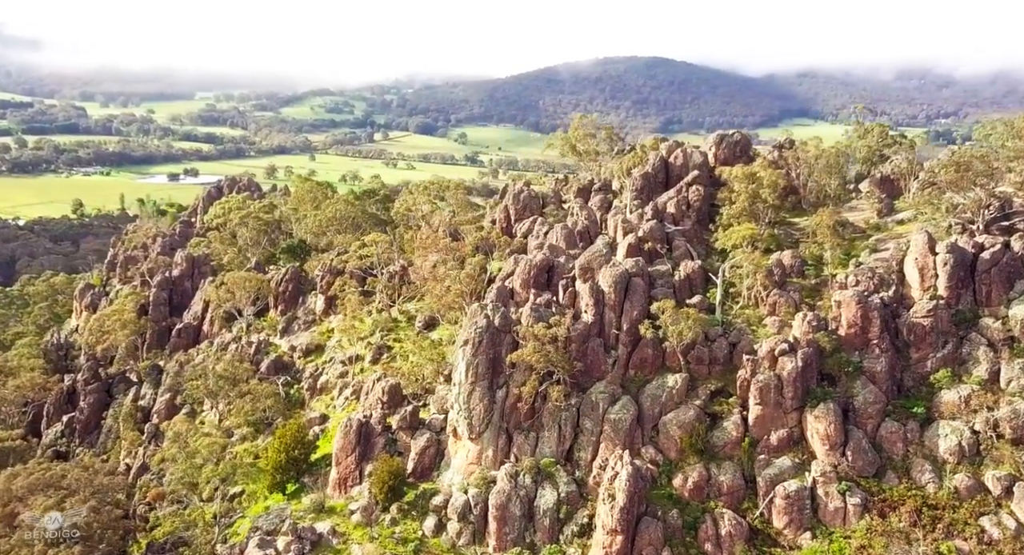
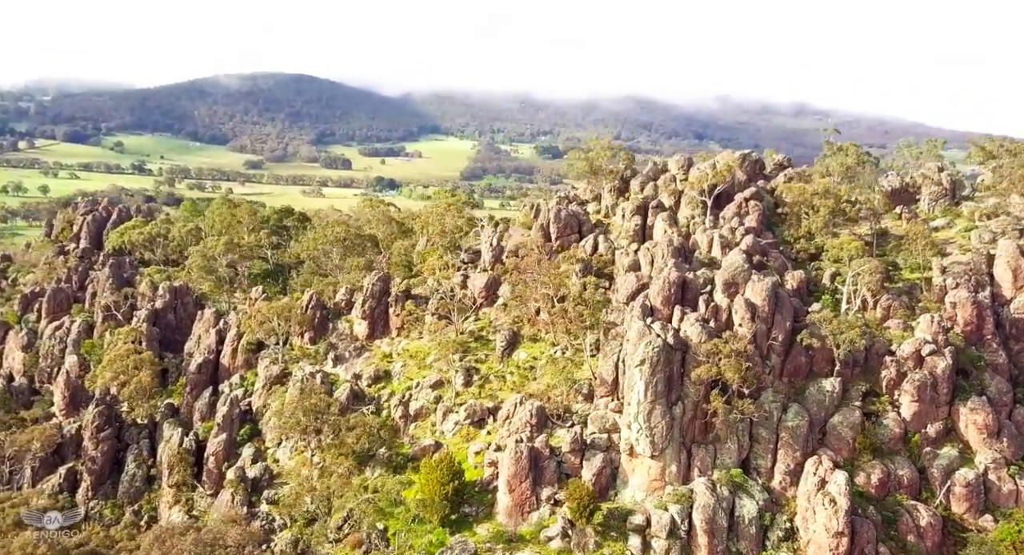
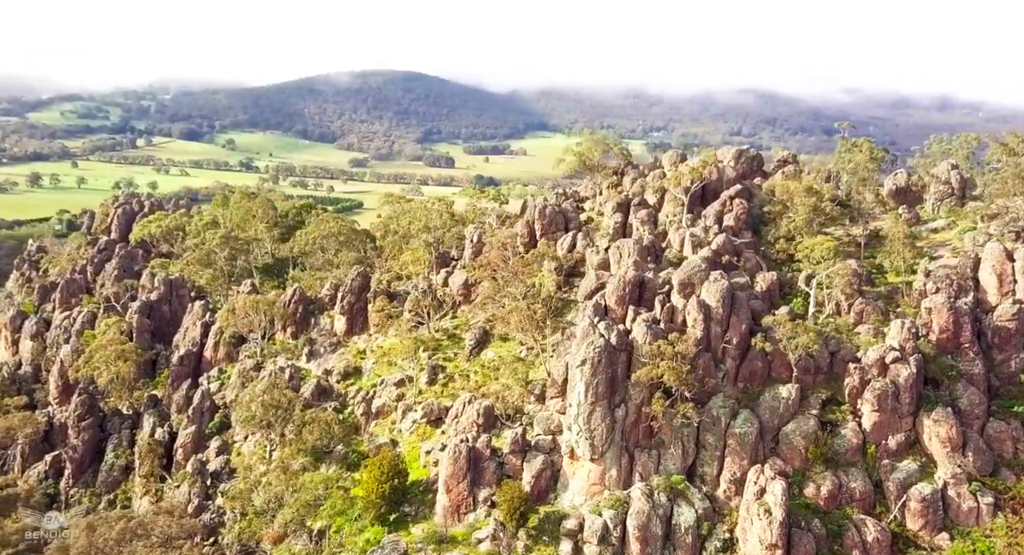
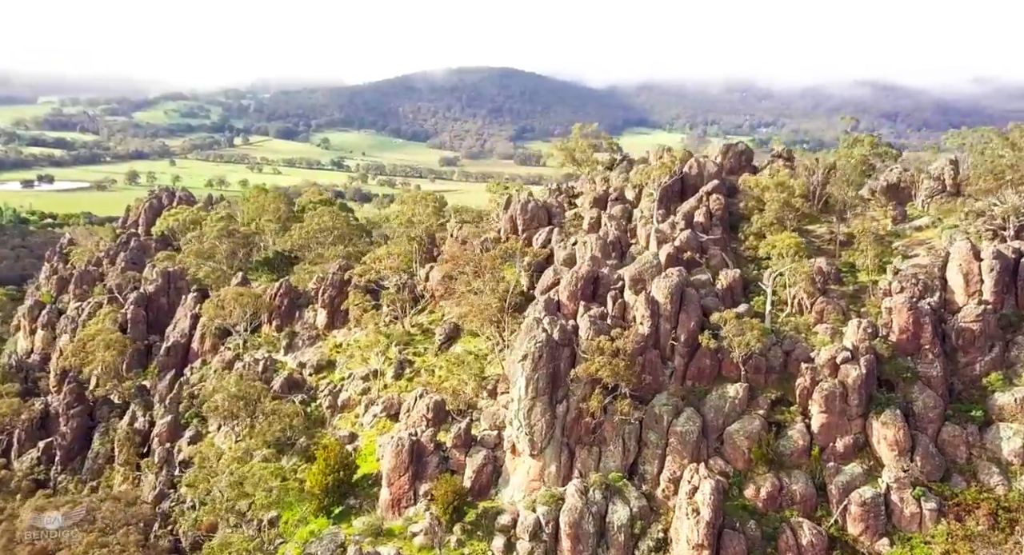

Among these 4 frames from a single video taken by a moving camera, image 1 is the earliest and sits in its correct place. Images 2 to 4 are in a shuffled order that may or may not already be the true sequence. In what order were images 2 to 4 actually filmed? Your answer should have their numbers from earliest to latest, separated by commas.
4, 3, 2
